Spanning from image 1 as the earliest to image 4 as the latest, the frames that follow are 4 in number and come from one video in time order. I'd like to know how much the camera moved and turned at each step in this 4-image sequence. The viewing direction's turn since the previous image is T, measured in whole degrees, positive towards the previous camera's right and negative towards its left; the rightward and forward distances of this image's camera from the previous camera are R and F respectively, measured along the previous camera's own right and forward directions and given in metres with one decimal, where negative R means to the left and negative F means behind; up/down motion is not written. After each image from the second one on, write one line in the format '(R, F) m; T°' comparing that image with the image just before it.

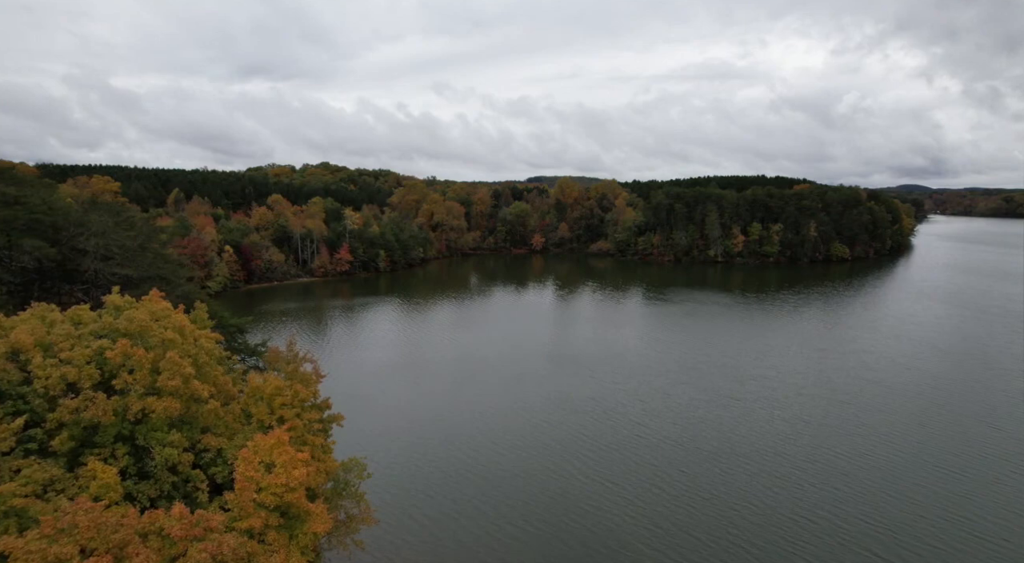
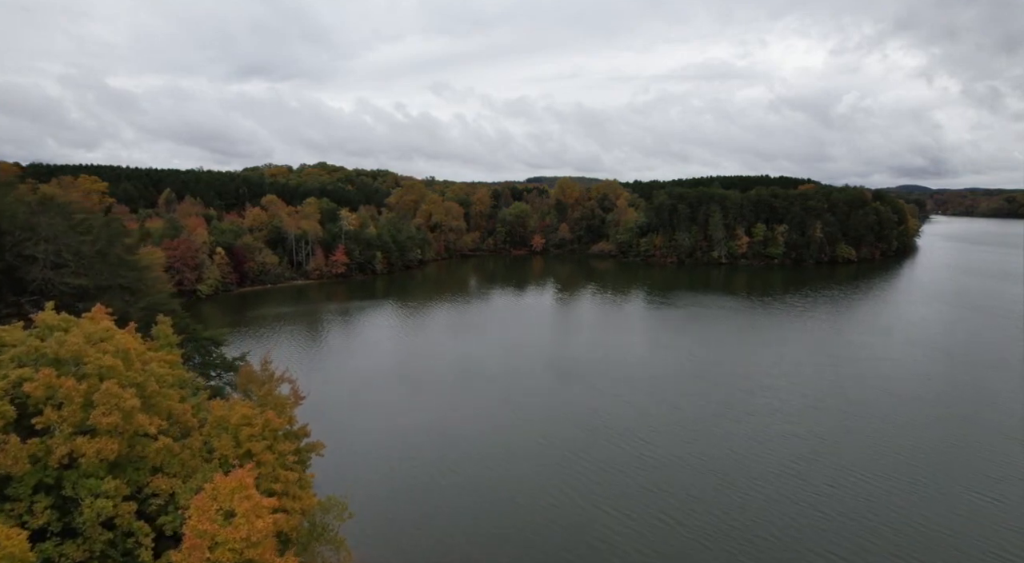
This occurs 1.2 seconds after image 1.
(0.0, +1.6) m; 0°
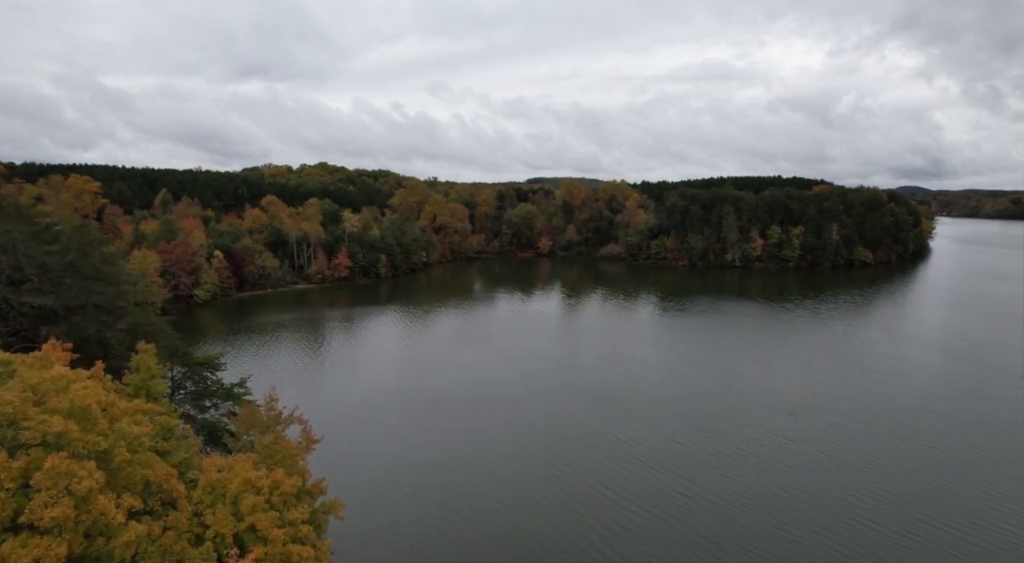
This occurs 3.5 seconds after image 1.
(-0.9, +2.4) m; 0°
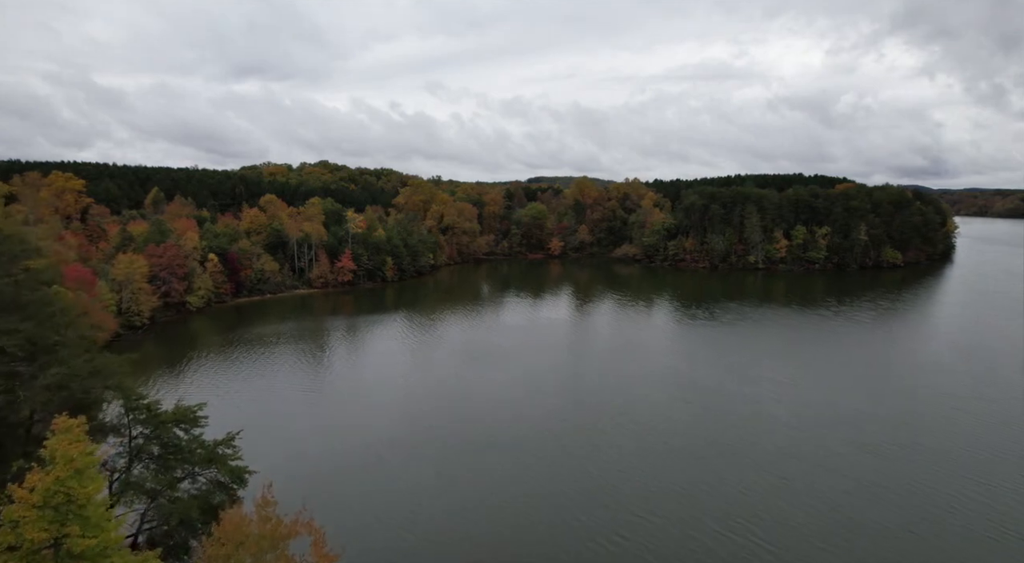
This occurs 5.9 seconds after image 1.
(-1.2, +3.8) m; 0°
